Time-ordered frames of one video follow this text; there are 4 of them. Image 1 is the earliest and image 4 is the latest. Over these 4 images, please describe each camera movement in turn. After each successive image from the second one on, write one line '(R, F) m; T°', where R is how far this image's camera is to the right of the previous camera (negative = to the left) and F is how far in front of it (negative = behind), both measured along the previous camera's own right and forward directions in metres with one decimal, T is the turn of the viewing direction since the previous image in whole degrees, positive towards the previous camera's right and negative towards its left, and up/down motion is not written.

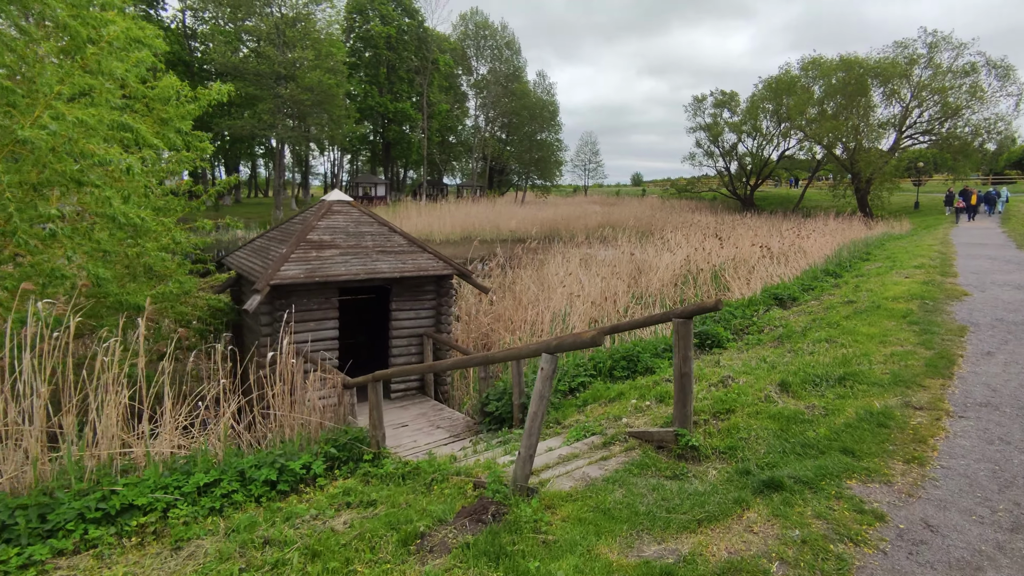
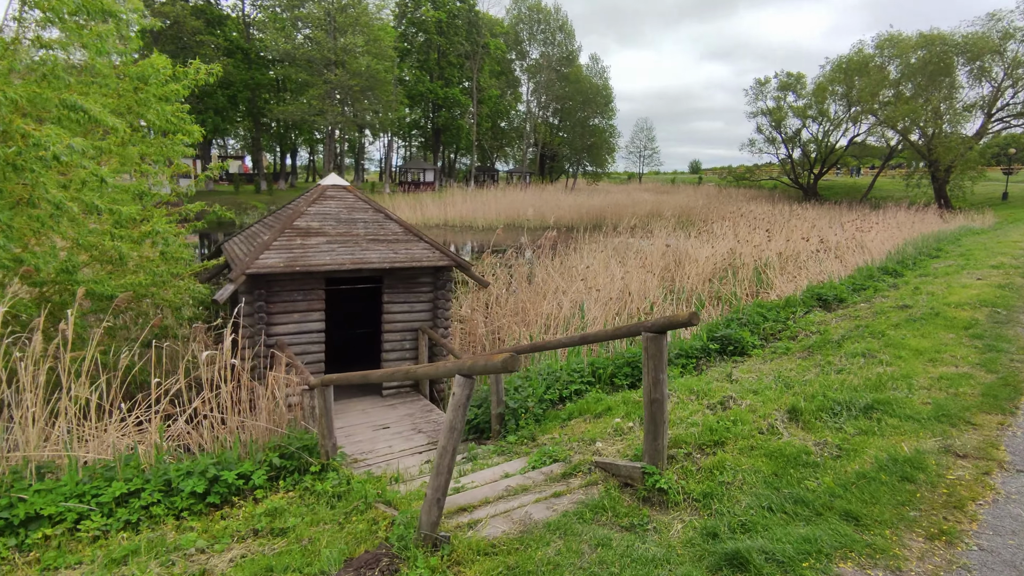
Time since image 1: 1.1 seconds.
(+0.7, +0.7) m; -5°
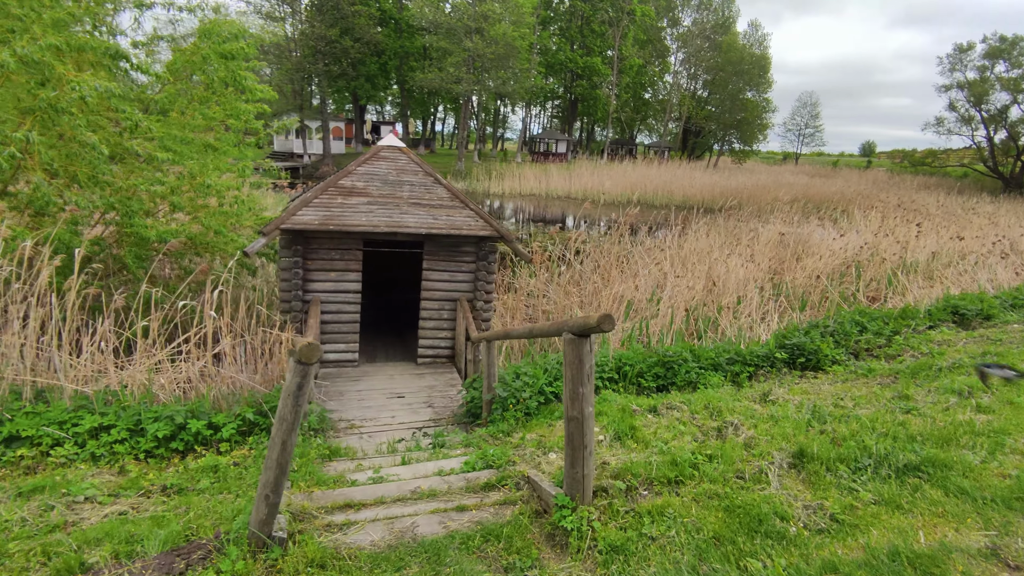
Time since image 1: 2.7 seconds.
(+1.1, +0.7) m; -13°
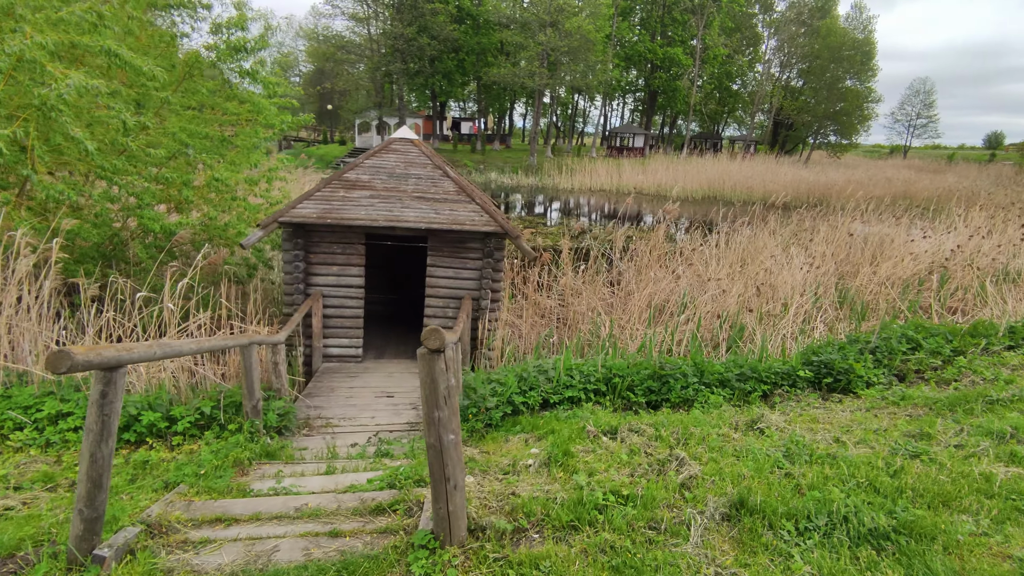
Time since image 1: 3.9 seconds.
(+0.9, +0.5) m; -8°
